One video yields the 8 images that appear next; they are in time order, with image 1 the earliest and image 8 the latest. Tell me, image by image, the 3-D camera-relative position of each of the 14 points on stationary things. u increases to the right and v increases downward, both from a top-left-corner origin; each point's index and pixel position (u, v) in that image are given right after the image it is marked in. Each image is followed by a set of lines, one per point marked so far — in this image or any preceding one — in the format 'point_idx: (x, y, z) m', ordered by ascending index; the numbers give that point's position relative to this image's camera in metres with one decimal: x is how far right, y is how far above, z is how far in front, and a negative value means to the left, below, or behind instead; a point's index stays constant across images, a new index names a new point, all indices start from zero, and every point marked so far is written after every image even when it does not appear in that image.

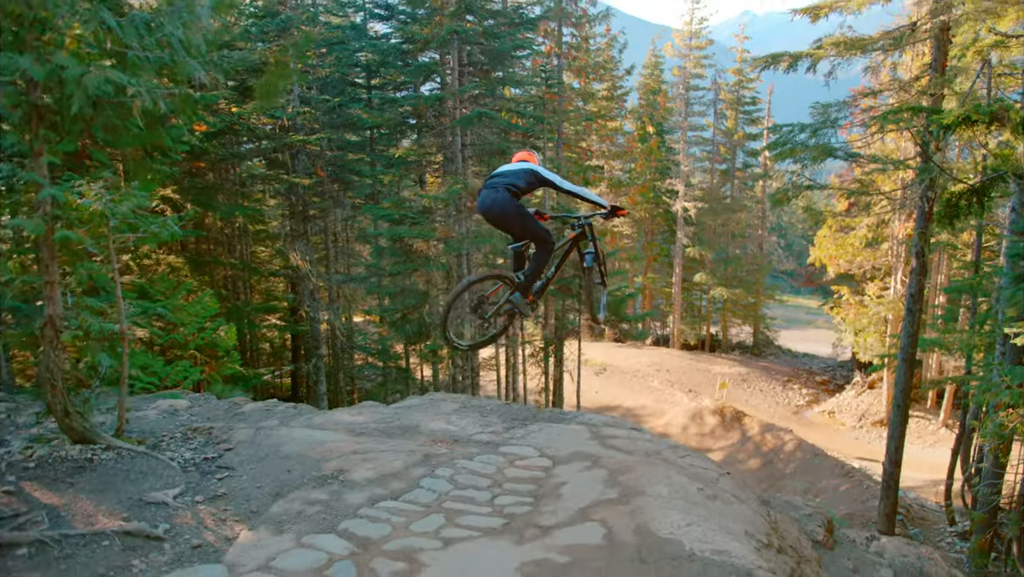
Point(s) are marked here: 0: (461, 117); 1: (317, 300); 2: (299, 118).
0: (-1.3, +4.0, +12.9) m
1: (-6.1, -0.3, +17.0) m
2: (-6.1, +4.9, +15.9) m
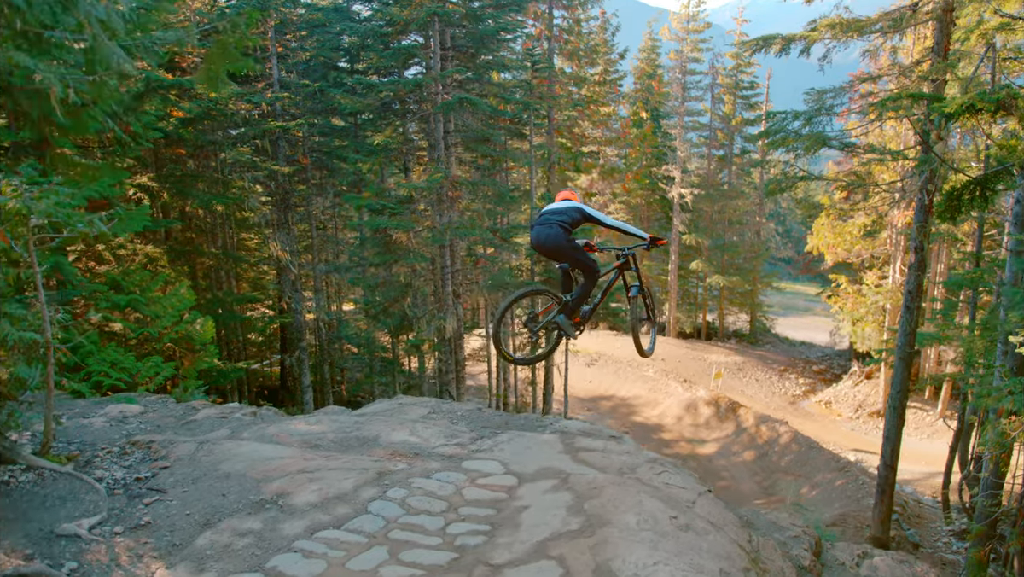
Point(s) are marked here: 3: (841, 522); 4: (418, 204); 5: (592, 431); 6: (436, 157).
0: (-1.7, +4.1, +12.3) m
1: (-6.4, -0.1, +16.6) m
2: (-6.5, +5.1, +15.3) m
3: (+7.3, -5.4, +11.9) m
4: (-2.2, +2.0, +12.9) m
5: (+0.9, -1.7, +6.5) m
6: (-1.8, +3.2, +13.1) m
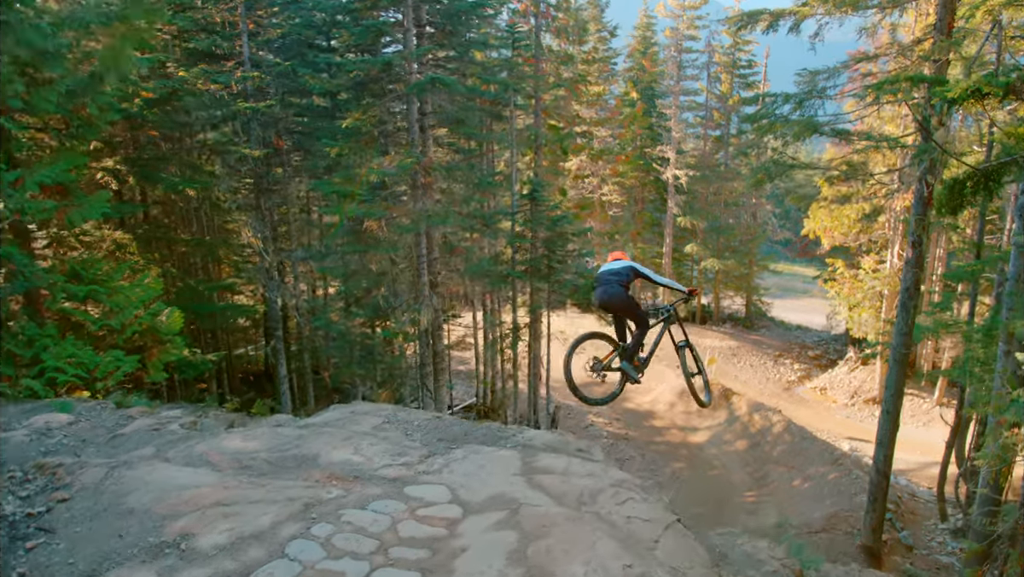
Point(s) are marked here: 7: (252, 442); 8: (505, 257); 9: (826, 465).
0: (-2.1, +4.3, +11.6) m
1: (-6.9, +0.3, +16.0) m
2: (-7.0, +5.4, +14.6) m
3: (+6.8, -5.2, +11.6) m
4: (-2.7, +2.2, +12.2) m
5: (+0.5, -1.7, +6.0) m
6: (-2.3, +3.4, +12.5) m
7: (-2.6, -1.5, +5.4) m
8: (-0.1, +0.9, +15.3) m
9: (+8.8, -4.8, +15.1) m
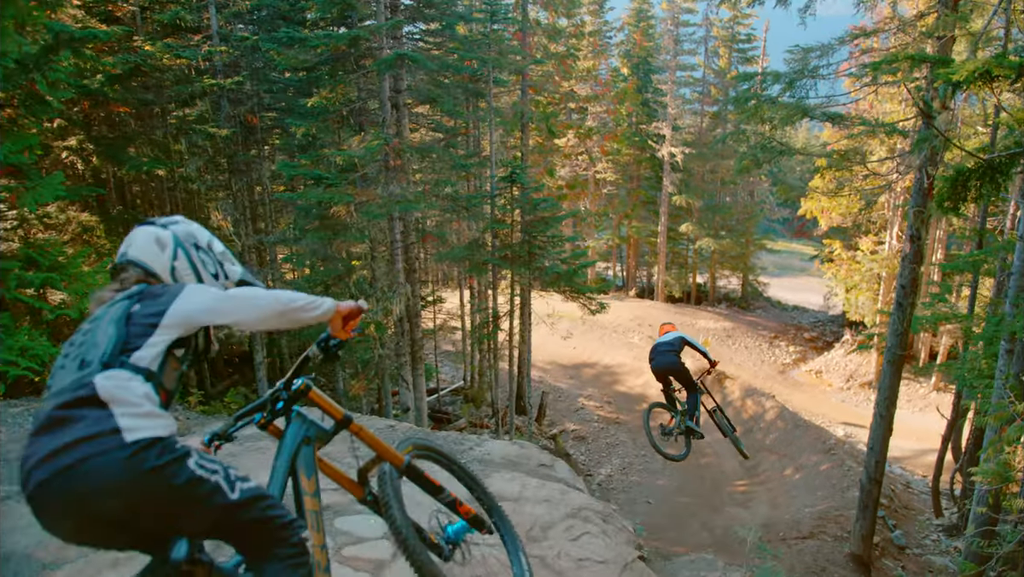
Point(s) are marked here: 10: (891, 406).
0: (-2.6, +4.6, +10.9) m
1: (-7.4, +0.7, +15.4) m
2: (-7.4, +5.8, +13.8) m
3: (+6.4, -5.0, +11.3) m
4: (-3.1, +2.5, +11.6) m
5: (0.0, -1.7, +5.6) m
6: (-2.8, +3.6, +11.8) m
7: (-3.0, -1.5, +4.9) m
8: (-0.6, +1.3, +14.7) m
9: (+8.3, -4.5, +14.8) m
10: (+6.4, -2.0, +9.2) m
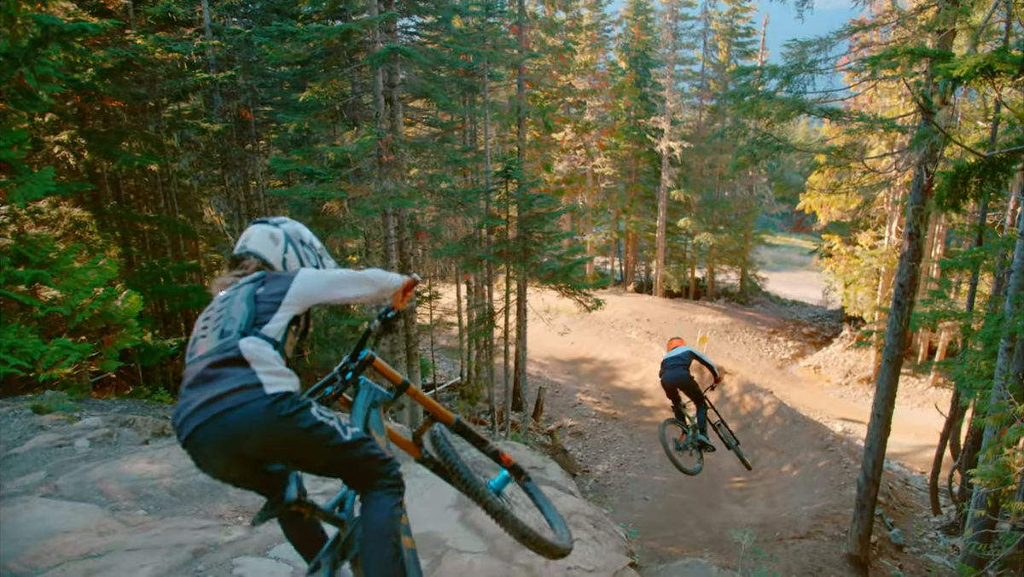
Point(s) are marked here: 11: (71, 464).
0: (-2.7, +4.6, +10.7) m
1: (-7.5, +0.8, +15.3) m
2: (-7.5, +5.9, +13.6) m
3: (+6.3, -5.0, +11.2) m
4: (-3.2, +2.5, +11.5) m
5: (0.0, -1.7, +5.5) m
6: (-2.9, +3.7, +11.6) m
7: (-3.1, -1.5, +4.8) m
8: (-0.7, +1.4, +14.6) m
9: (+8.2, -4.4, +14.8) m
10: (+6.3, -1.9, +9.1) m
11: (-3.9, -1.5, +4.9) m
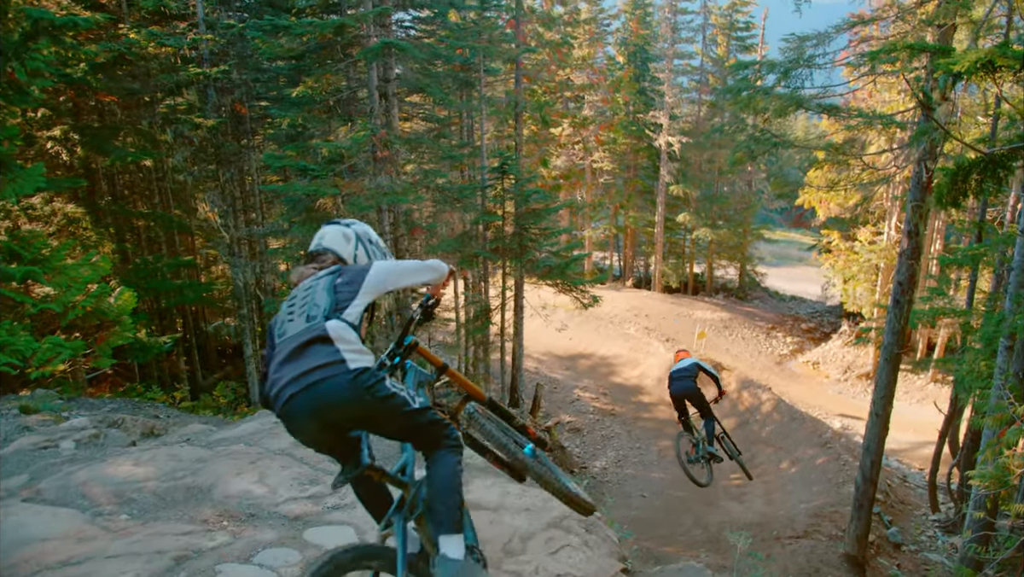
0: (-2.8, +4.7, +10.6) m
1: (-7.6, +0.9, +15.2) m
2: (-7.6, +6.0, +13.4) m
3: (+6.2, -4.9, +11.2) m
4: (-3.3, +2.6, +11.3) m
5: (-0.1, -1.7, +5.4) m
6: (-3.0, +3.8, +11.5) m
7: (-3.2, -1.5, +4.7) m
8: (-0.8, +1.4, +14.5) m
9: (+8.1, -4.3, +14.7) m
10: (+6.2, -1.9, +9.1) m
11: (-4.0, -1.5, +4.8) m
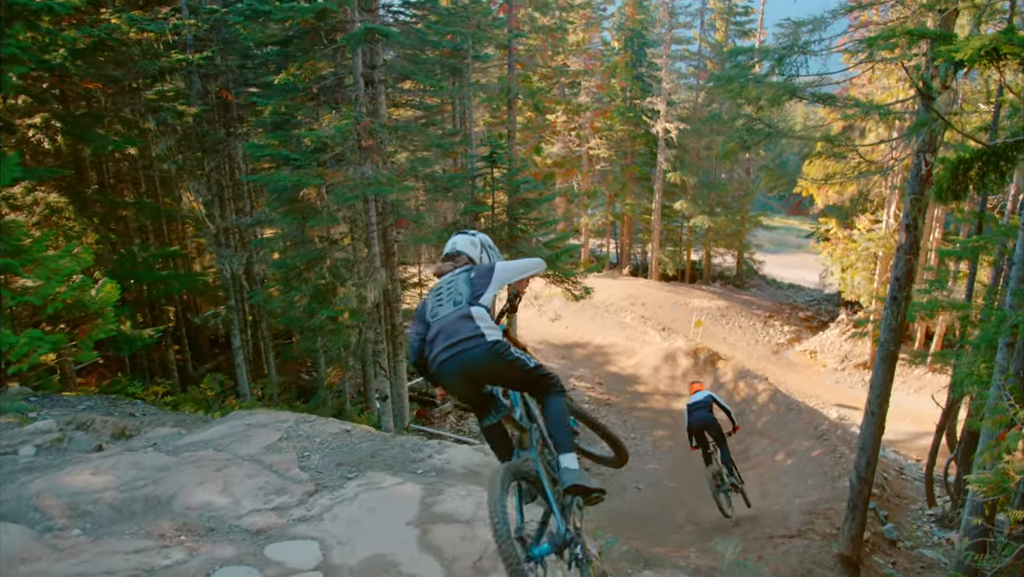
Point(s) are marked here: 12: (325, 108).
0: (-3.0, +4.8, +10.3) m
1: (-7.8, +1.1, +14.9) m
2: (-7.9, +6.2, +13.1) m
3: (+6.0, -4.7, +11.1) m
4: (-3.5, +2.7, +11.0) m
5: (-0.3, -1.7, +5.2) m
6: (-3.2, +3.9, +11.2) m
7: (-3.4, -1.5, +4.5) m
8: (-1.0, +1.7, +14.2) m
9: (+7.9, -4.1, +14.6) m
10: (+6.0, -1.8, +8.9) m
11: (-4.2, -1.6, +4.6) m
12: (-4.3, +4.1, +12.6) m
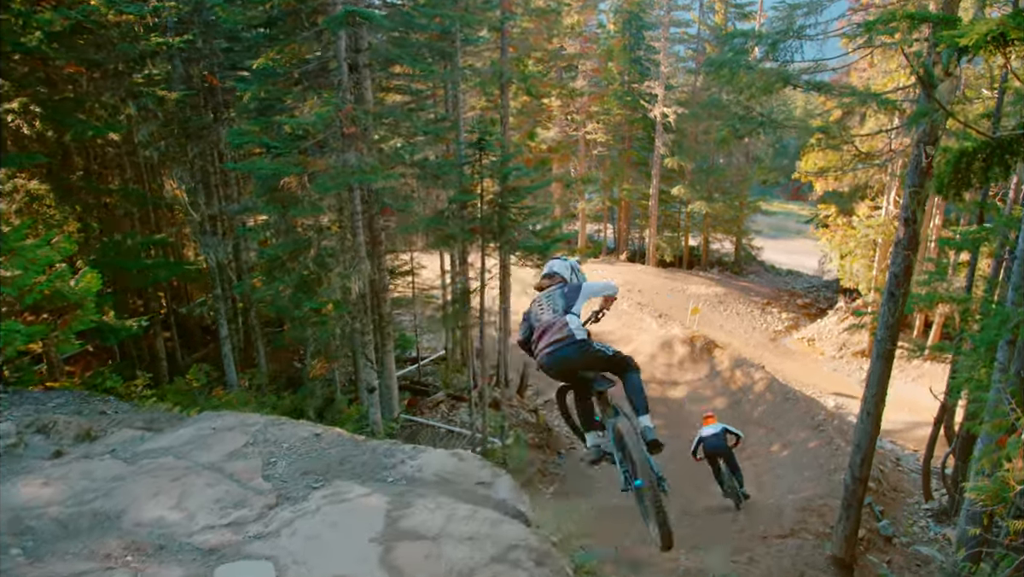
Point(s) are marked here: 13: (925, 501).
0: (-3.2, +4.9, +9.9) m
1: (-8.0, +1.4, +14.6) m
2: (-8.1, +6.4, +12.6) m
3: (+5.7, -4.6, +11.0) m
4: (-3.8, +2.9, +10.7) m
5: (-0.5, -1.7, +5.0) m
6: (-3.4, +4.1, +10.8) m
7: (-3.6, -1.6, +4.3) m
8: (-1.3, +1.9, +13.9) m
9: (+7.7, -3.8, +14.5) m
10: (+5.8, -1.7, +8.7) m
11: (-4.4, -1.6, +4.3) m
12: (-4.5, +4.3, +12.2) m
13: (+9.1, -4.7, +12.3) m
